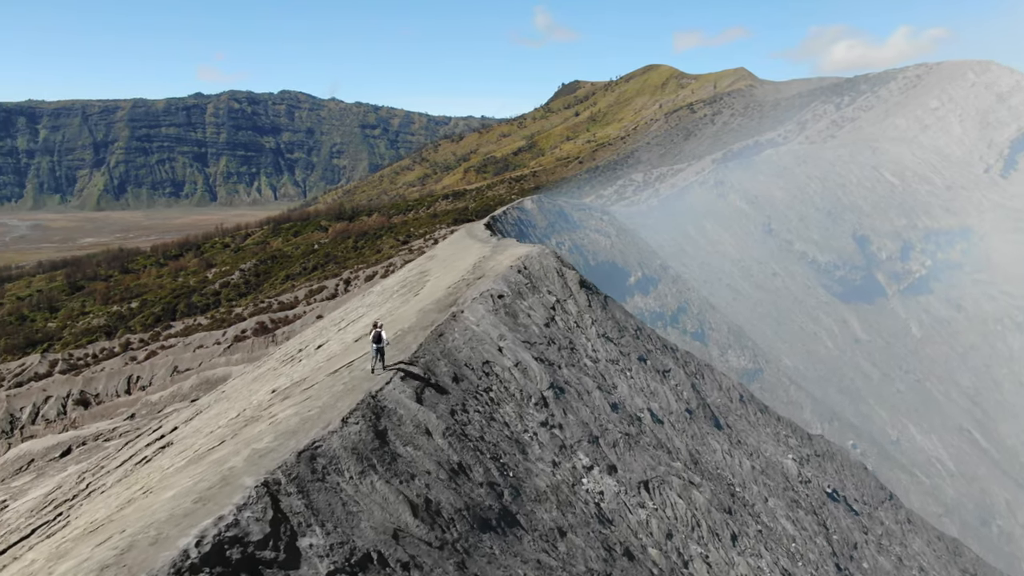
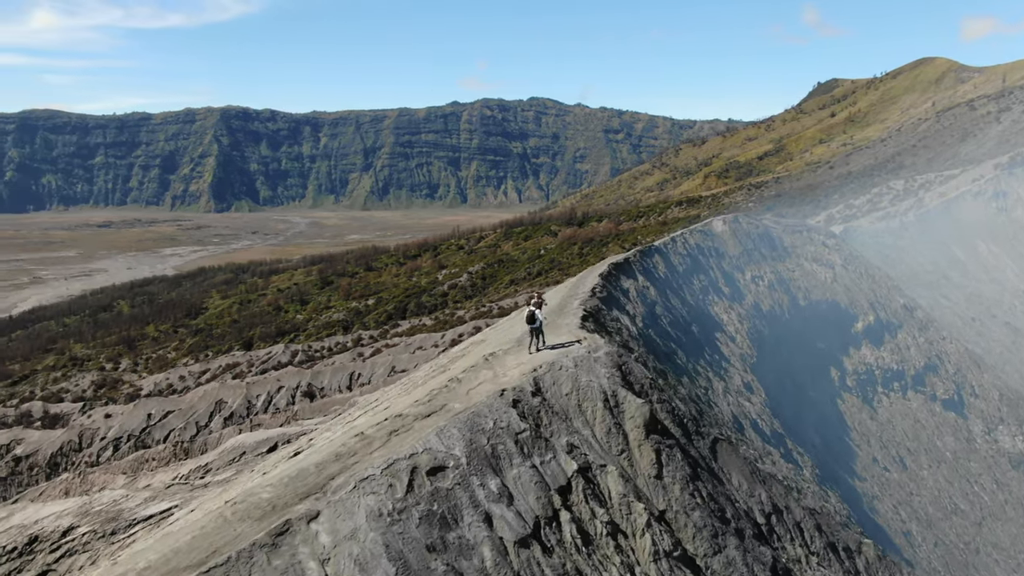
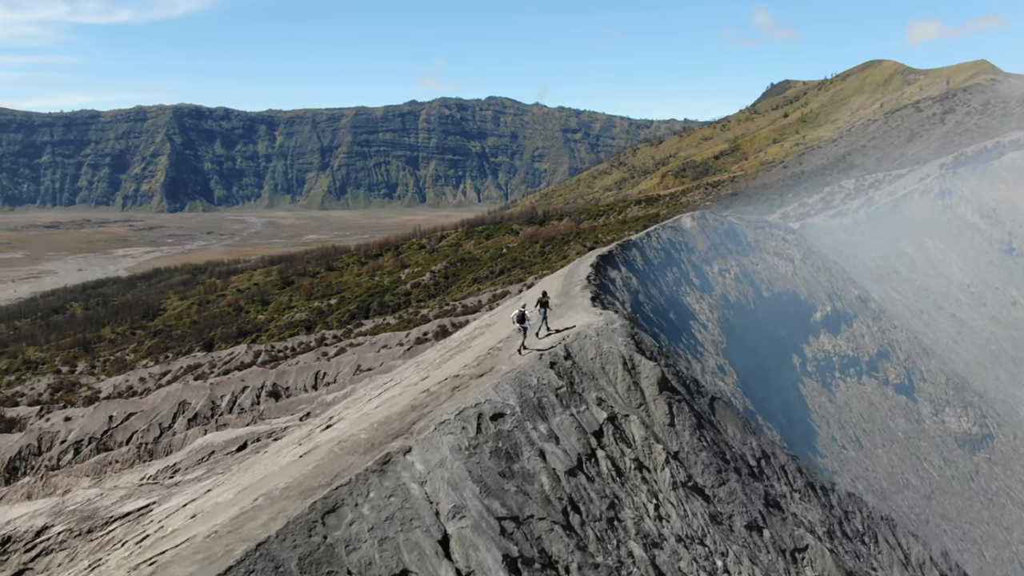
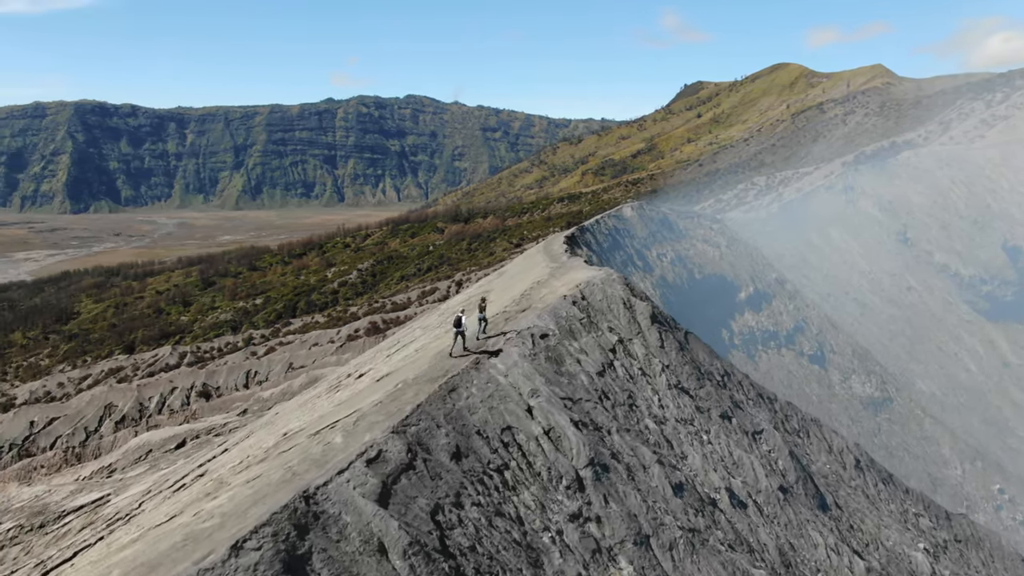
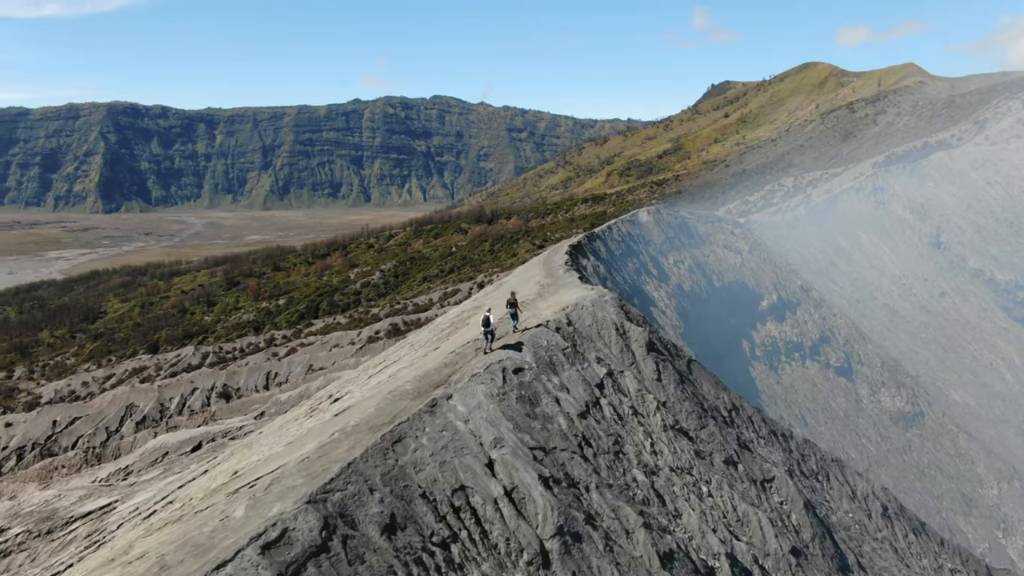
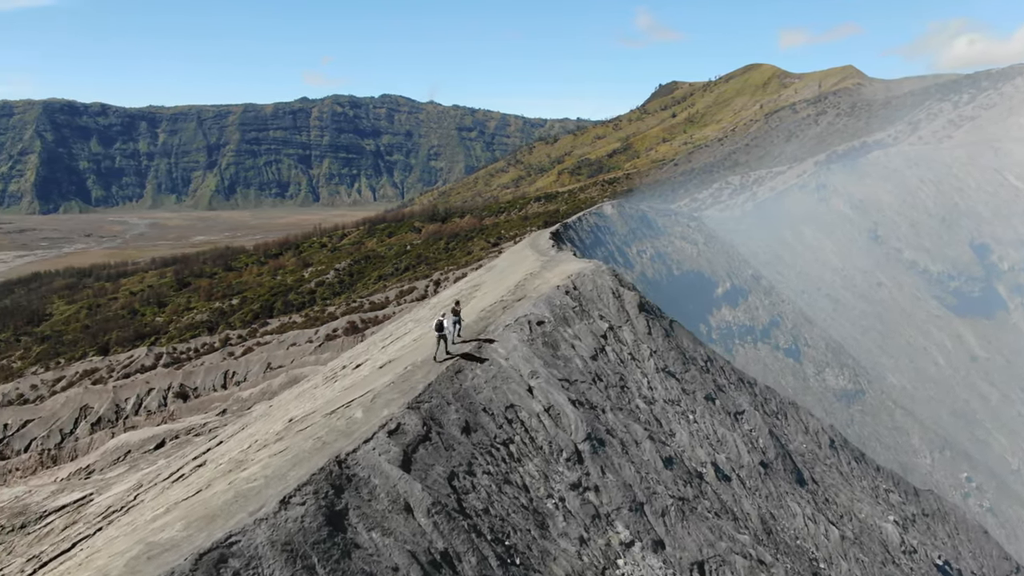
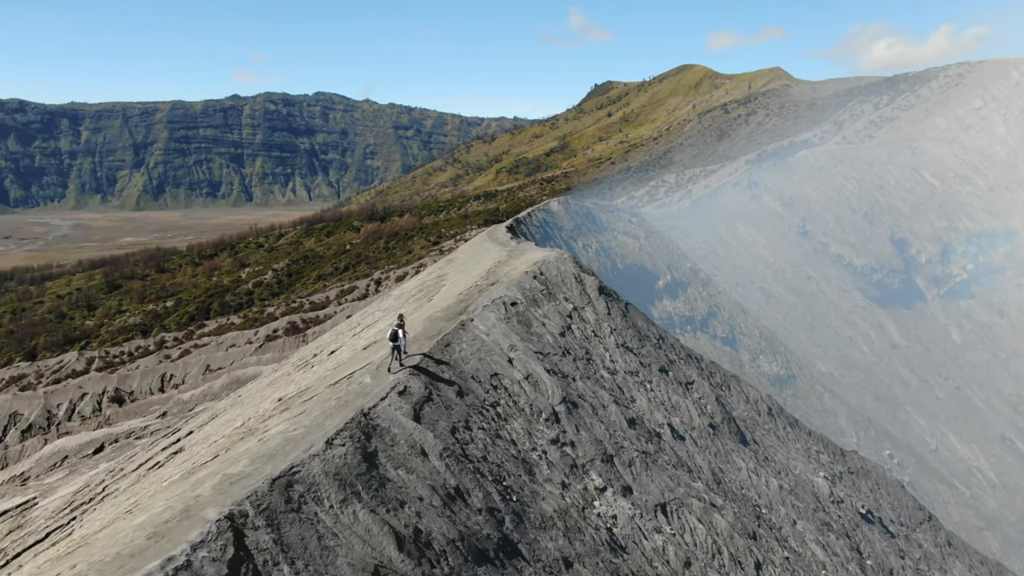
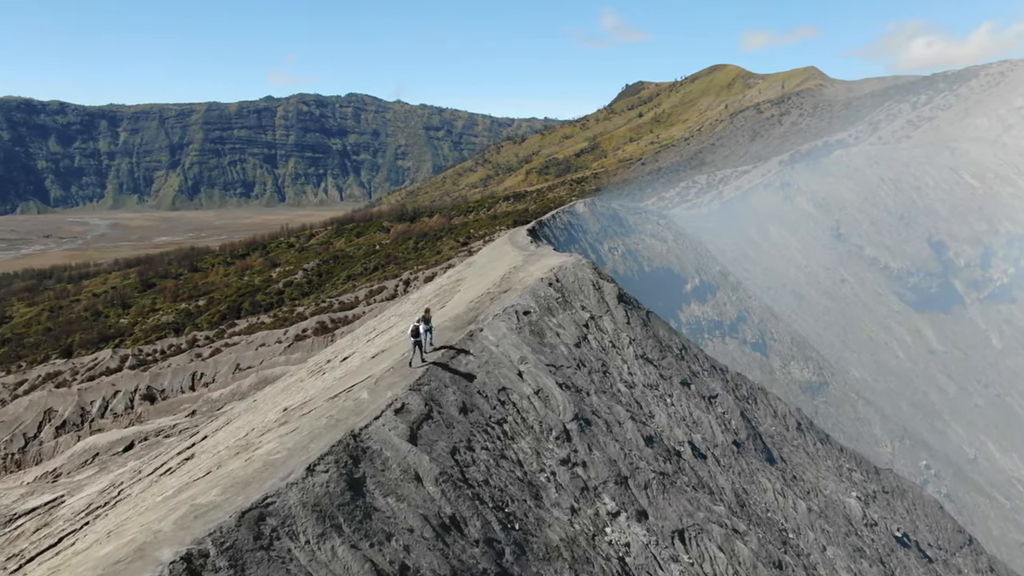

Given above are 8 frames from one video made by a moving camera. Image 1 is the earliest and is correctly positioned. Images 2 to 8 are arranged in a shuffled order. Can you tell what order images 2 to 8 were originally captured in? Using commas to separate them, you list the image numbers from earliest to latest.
7, 8, 6, 4, 5, 3, 2
